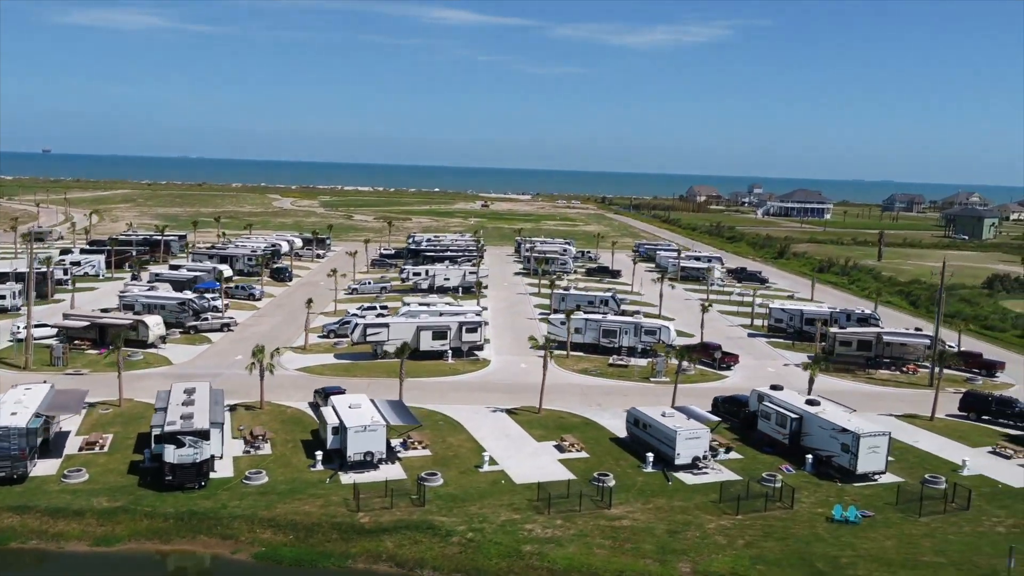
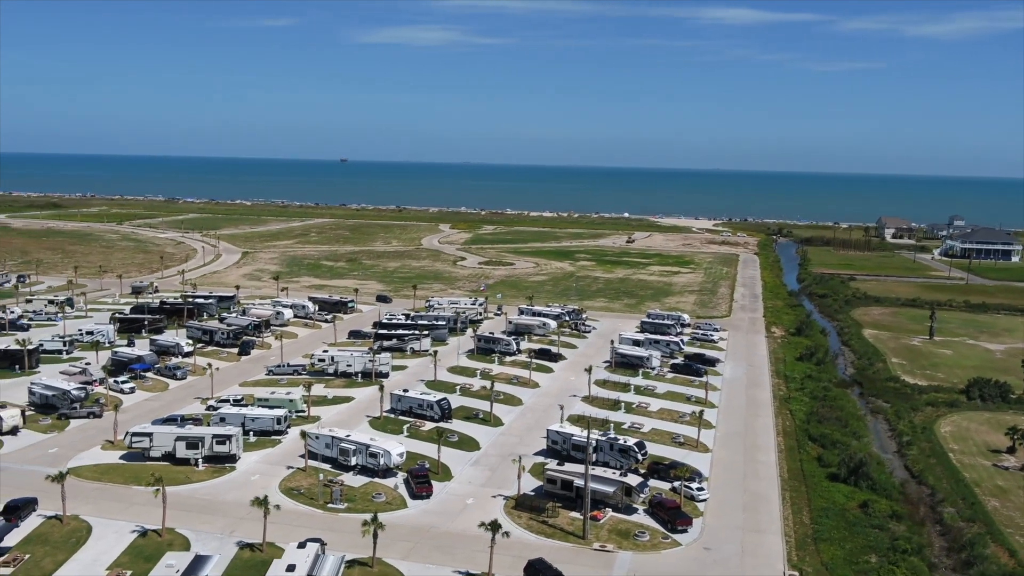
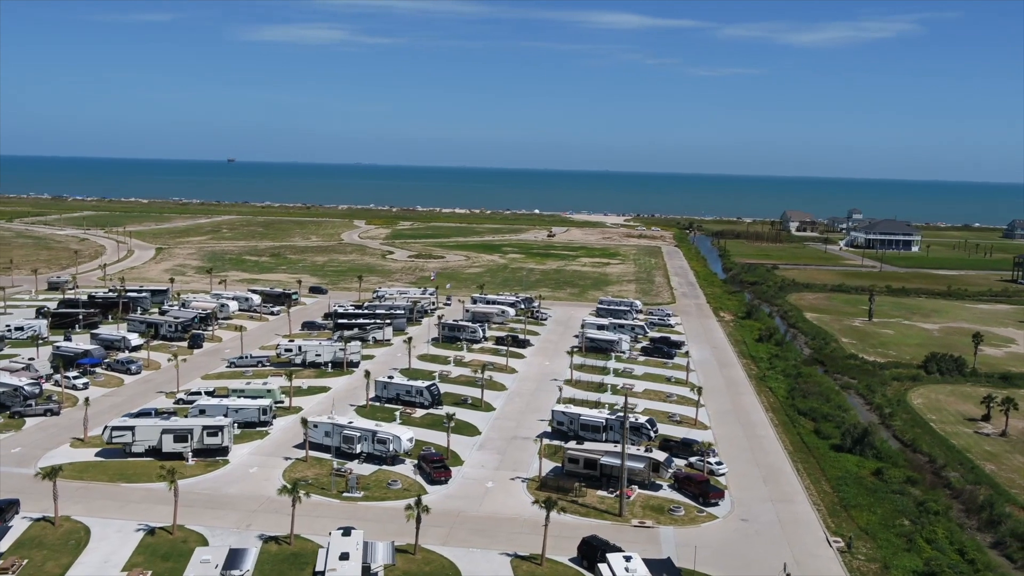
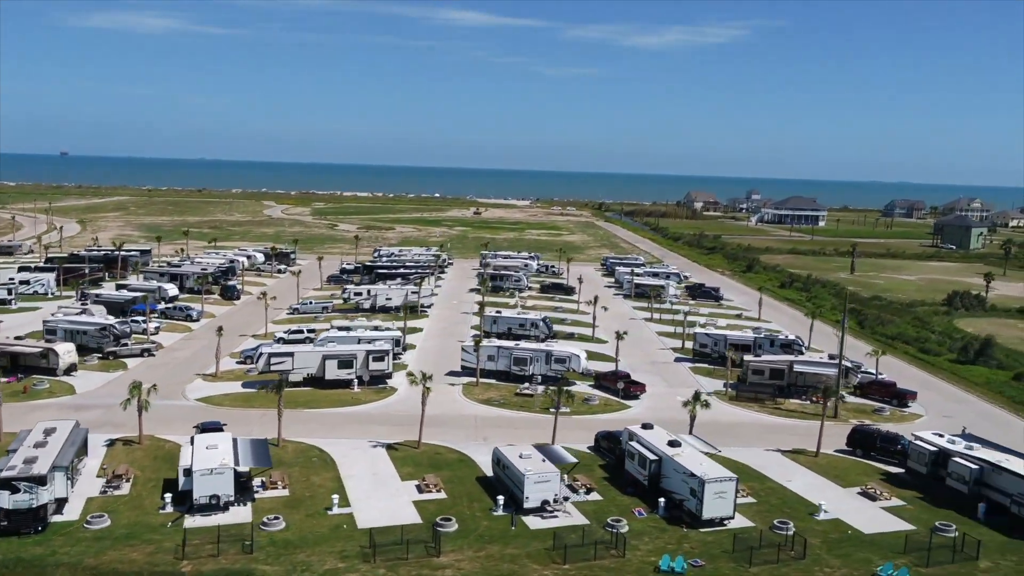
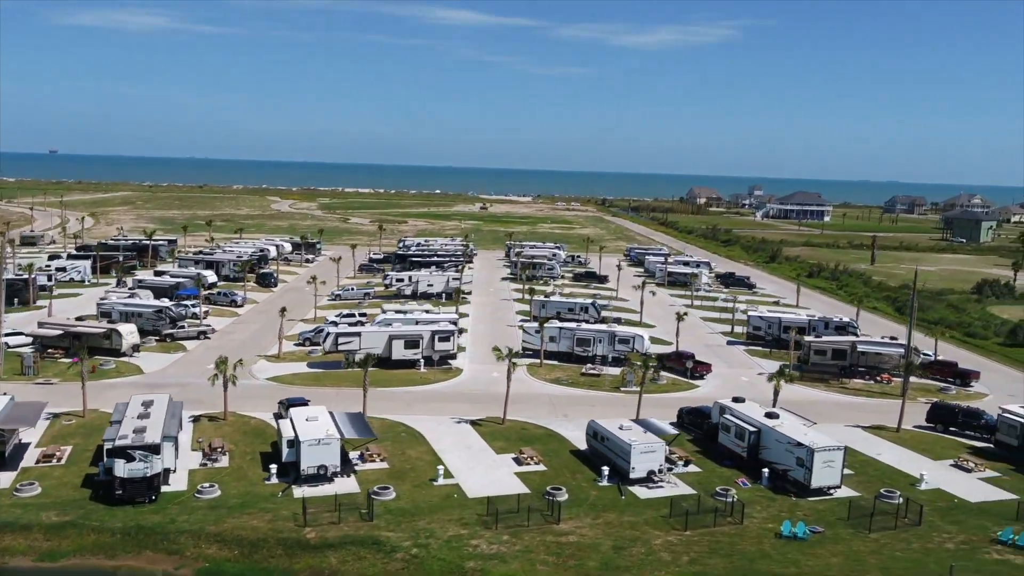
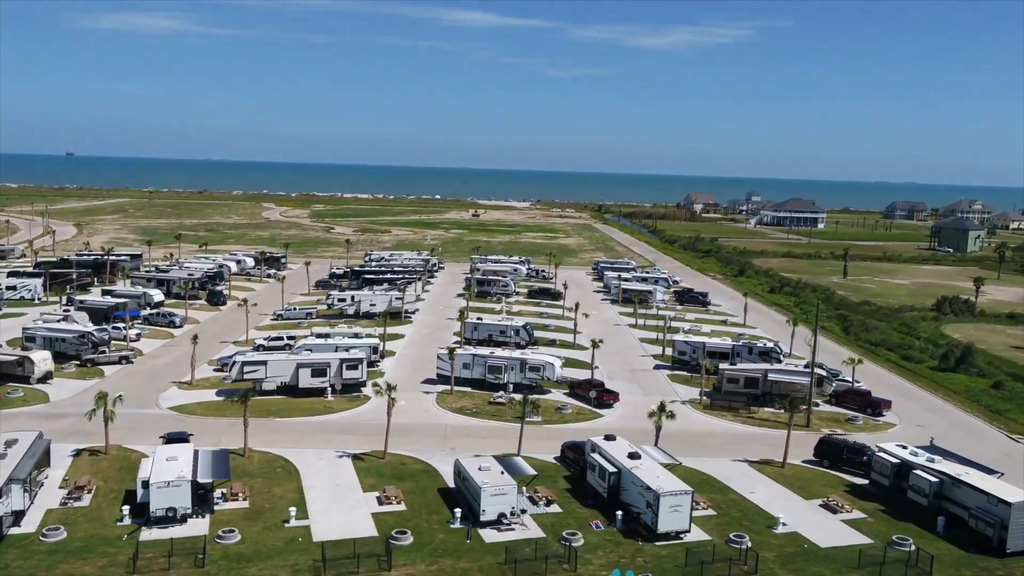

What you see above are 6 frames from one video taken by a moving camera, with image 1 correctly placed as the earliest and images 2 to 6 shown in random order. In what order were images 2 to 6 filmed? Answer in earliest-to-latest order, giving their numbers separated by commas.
5, 4, 6, 3, 2
